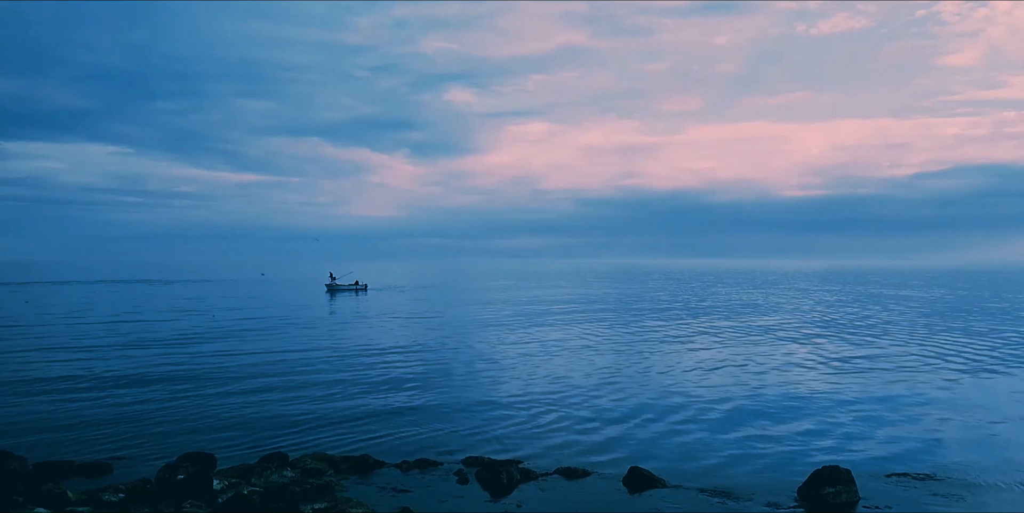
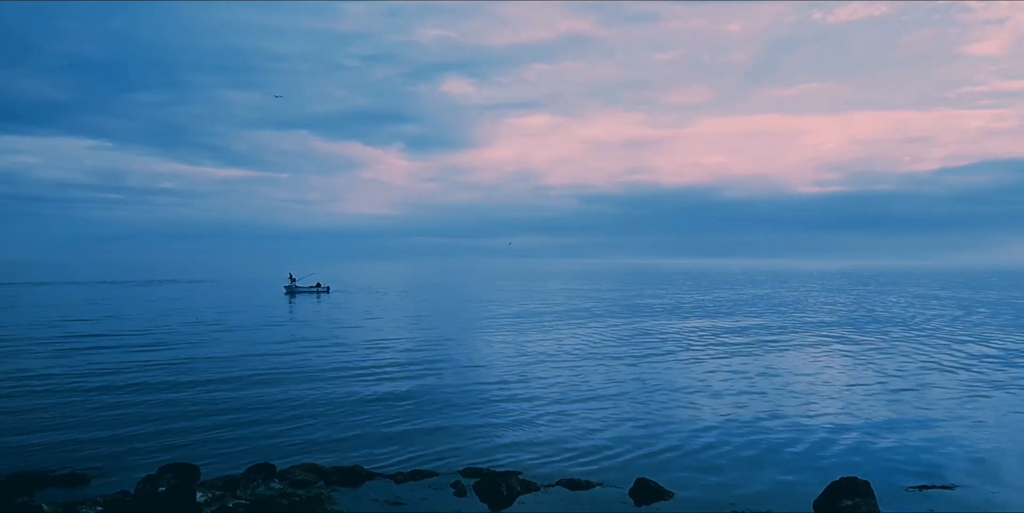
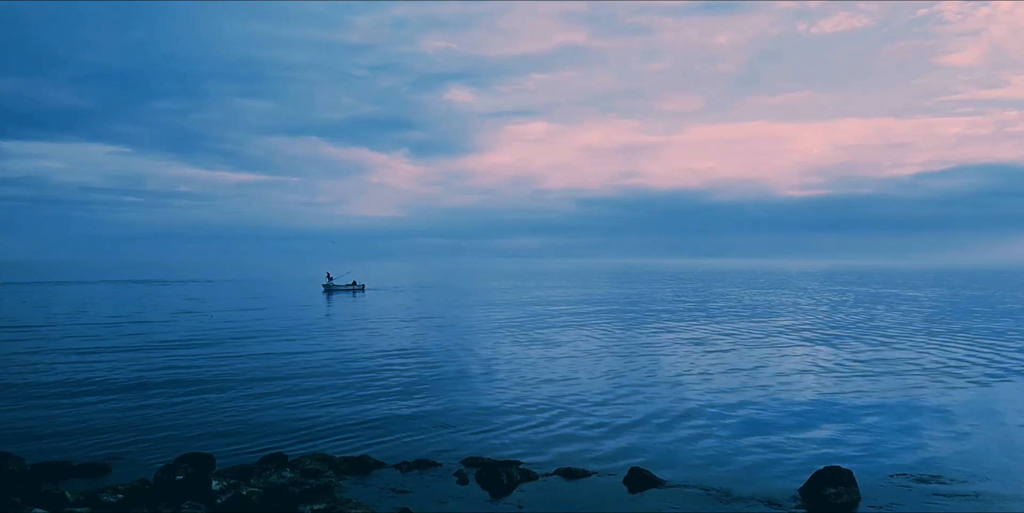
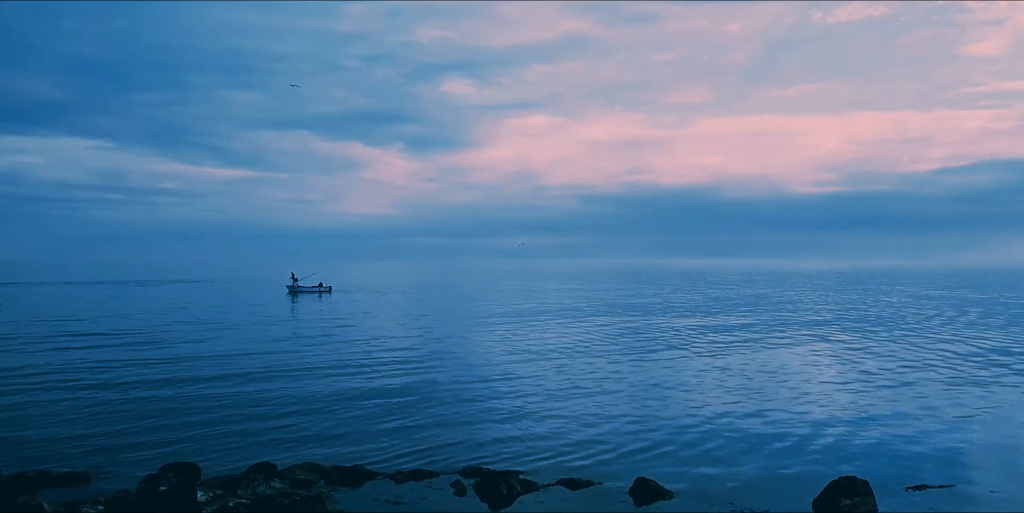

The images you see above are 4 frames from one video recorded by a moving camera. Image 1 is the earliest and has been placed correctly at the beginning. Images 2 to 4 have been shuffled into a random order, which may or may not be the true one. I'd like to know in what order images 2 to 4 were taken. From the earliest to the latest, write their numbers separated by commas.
3, 4, 2
